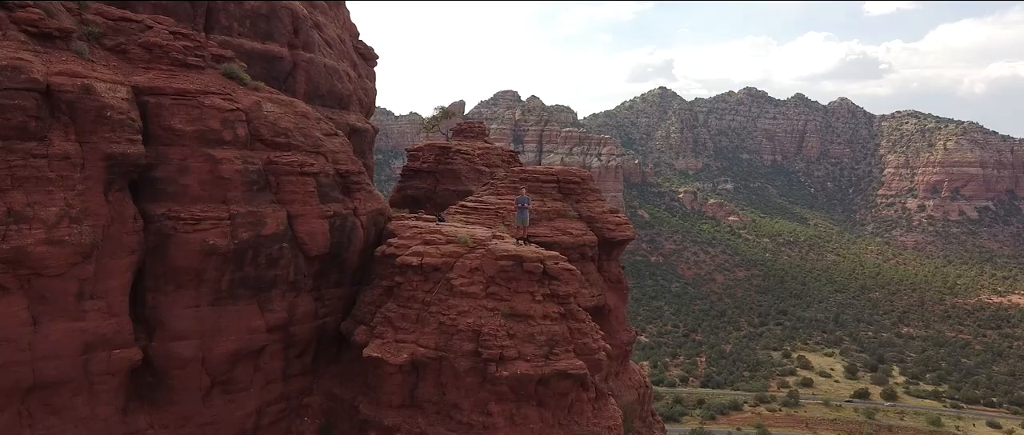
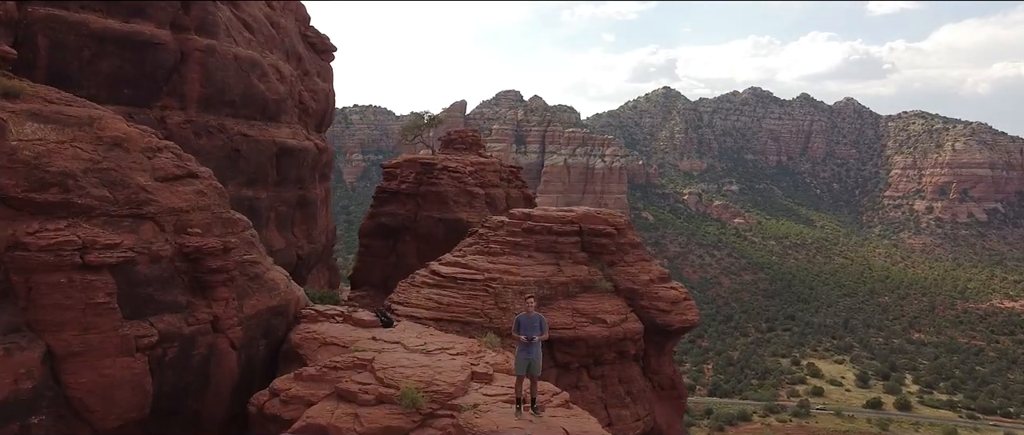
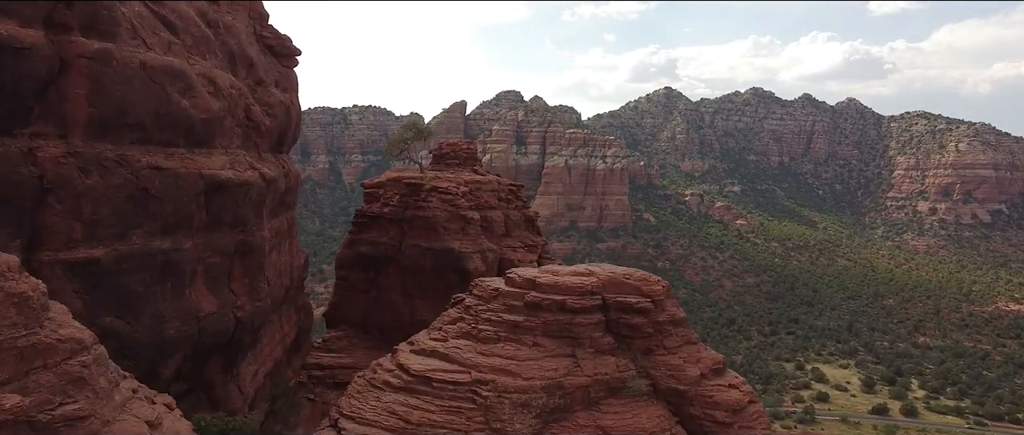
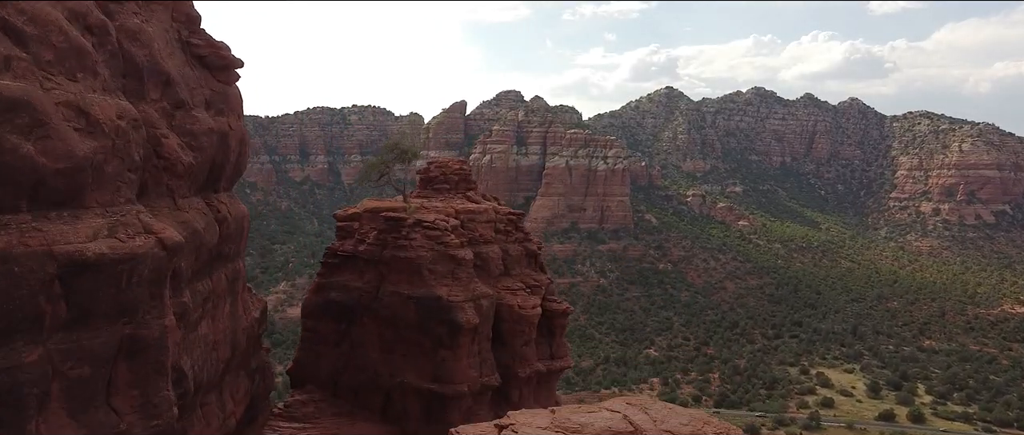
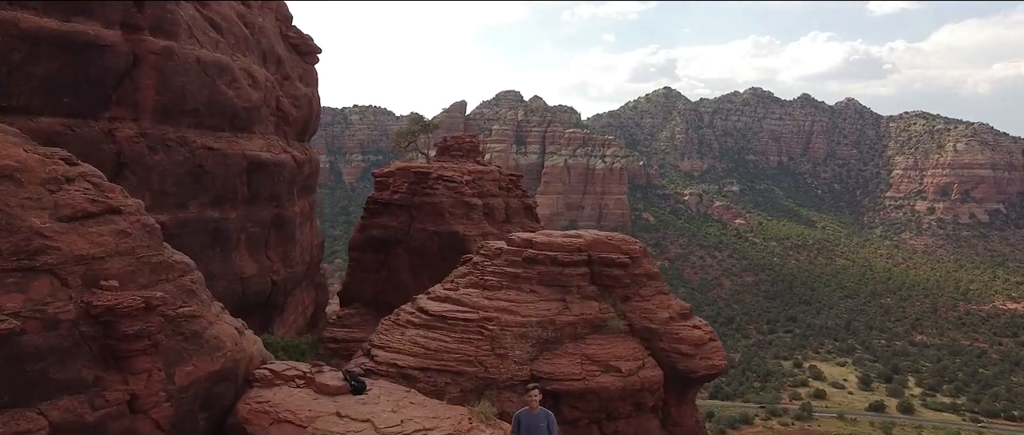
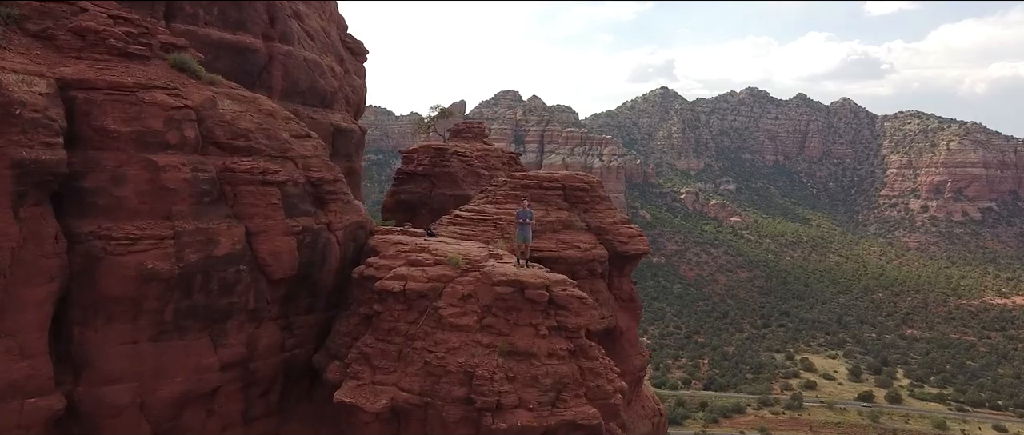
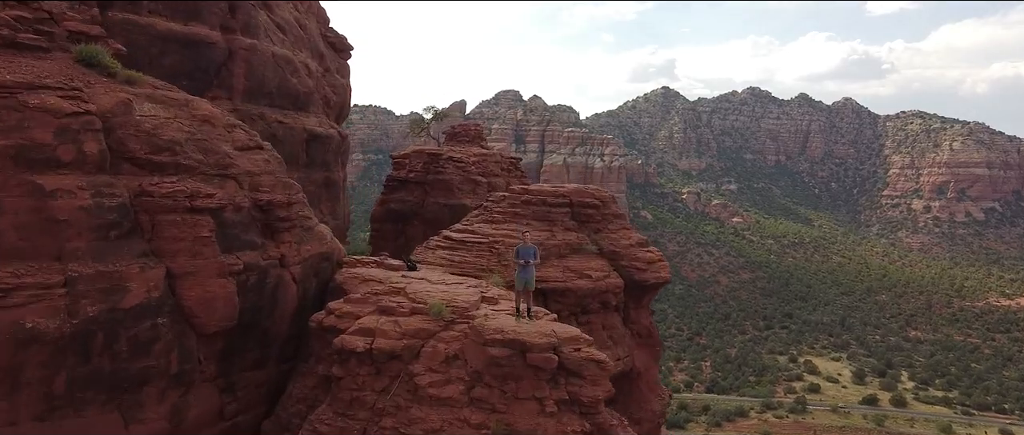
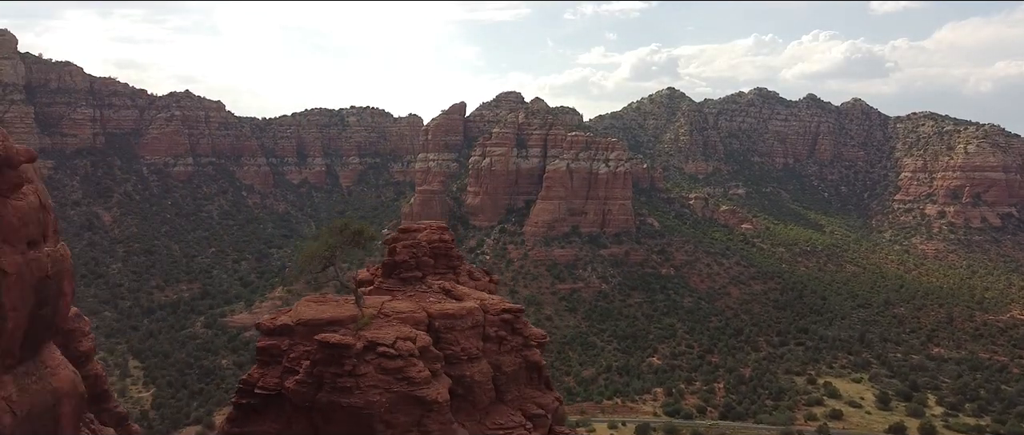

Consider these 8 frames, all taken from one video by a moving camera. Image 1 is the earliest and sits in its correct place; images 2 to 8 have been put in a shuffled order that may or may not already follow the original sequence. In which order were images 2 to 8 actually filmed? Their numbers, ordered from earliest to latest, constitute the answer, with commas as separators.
6, 7, 2, 5, 3, 4, 8
